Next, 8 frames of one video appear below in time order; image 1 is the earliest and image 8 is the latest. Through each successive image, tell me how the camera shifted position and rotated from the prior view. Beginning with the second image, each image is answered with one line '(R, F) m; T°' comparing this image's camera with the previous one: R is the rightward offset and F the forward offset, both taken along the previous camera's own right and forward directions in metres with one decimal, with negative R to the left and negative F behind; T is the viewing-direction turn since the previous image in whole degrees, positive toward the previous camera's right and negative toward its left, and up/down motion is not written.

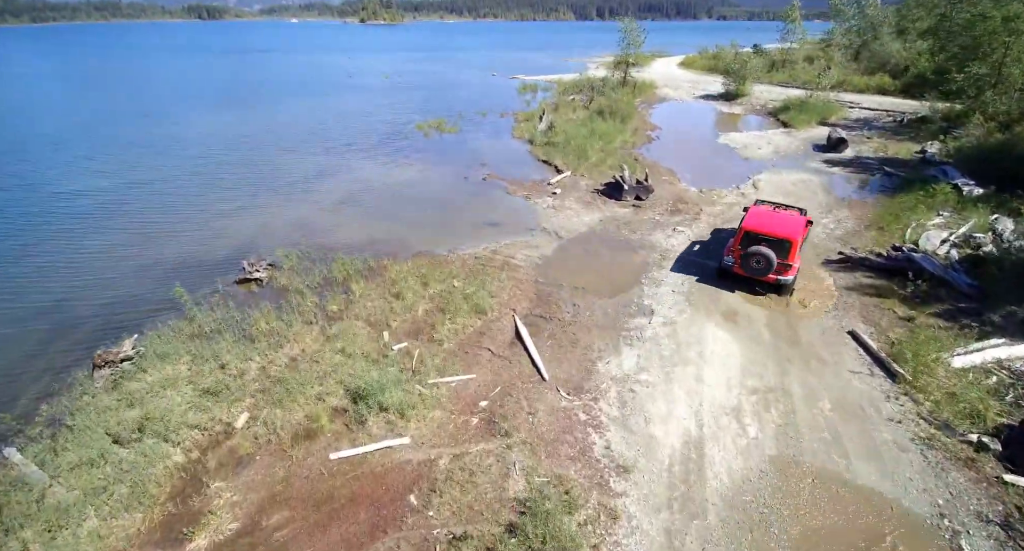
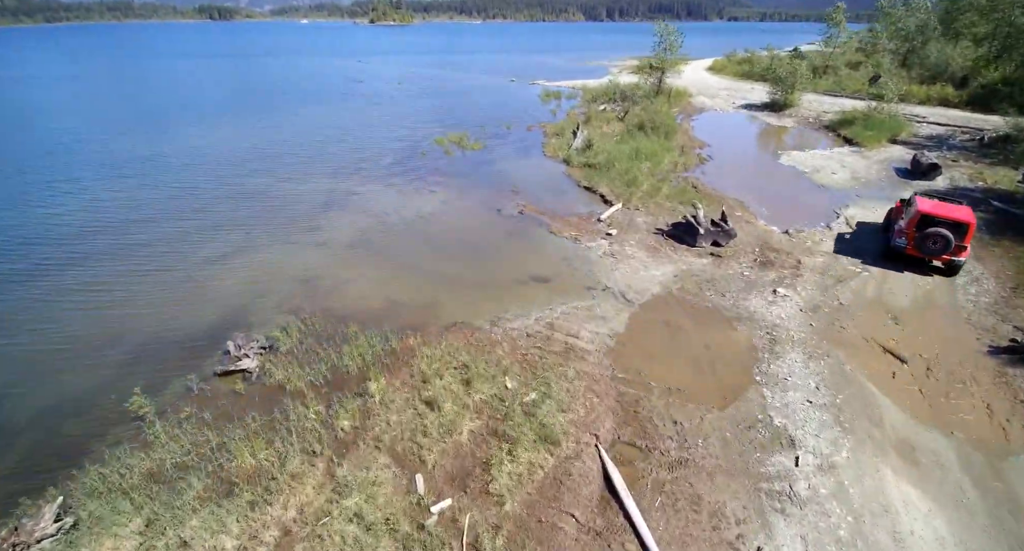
(-1.3, +3.6) m; -1°
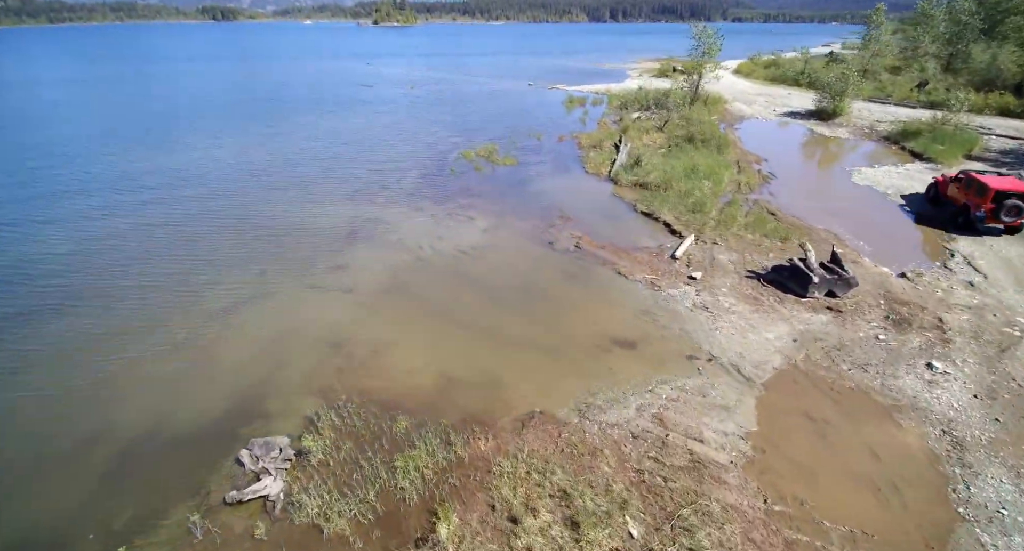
(-1.8, +2.9) m; 0°
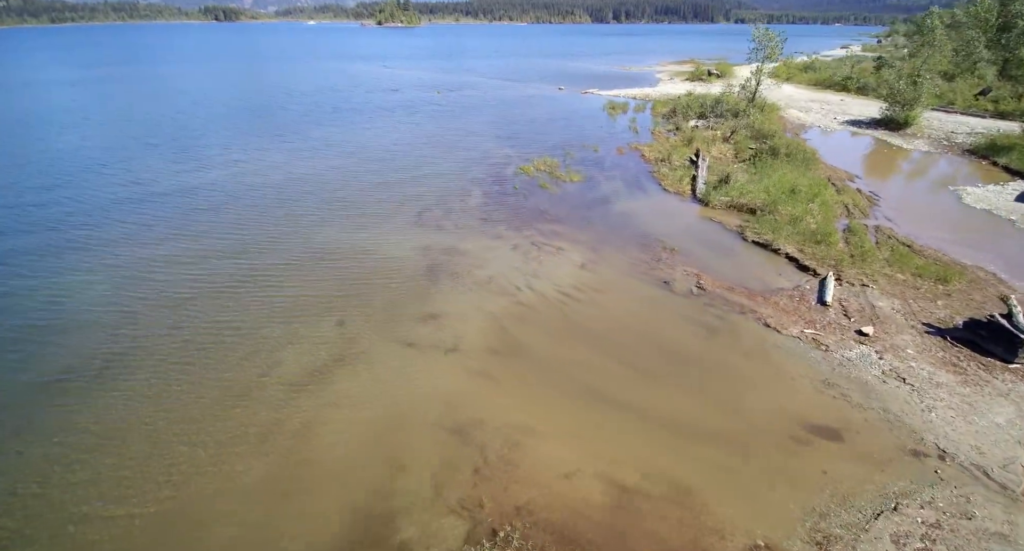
(-3.1, +2.4) m; 0°
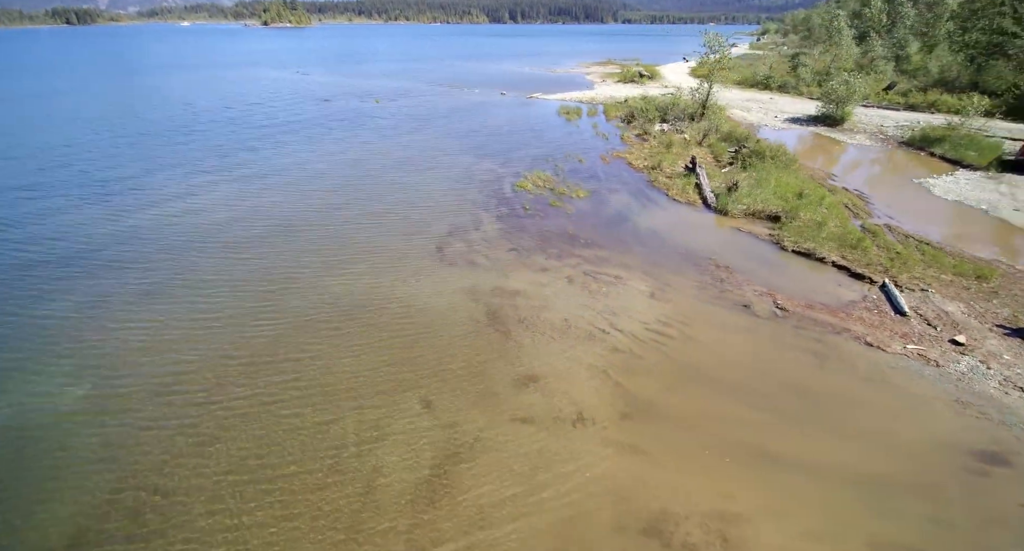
(-4.1, +1.7) m; +10°
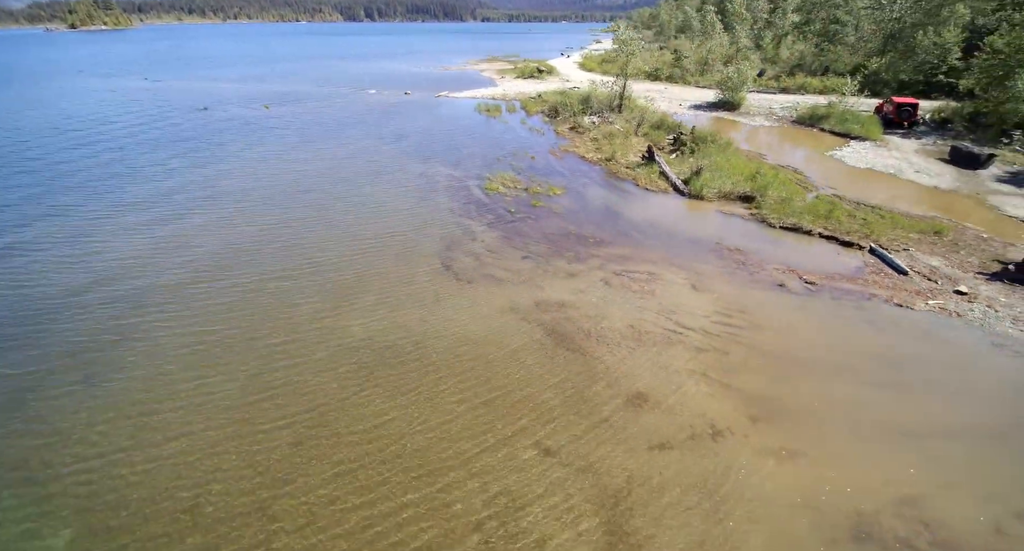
(-4.1, +1.5) m; +13°
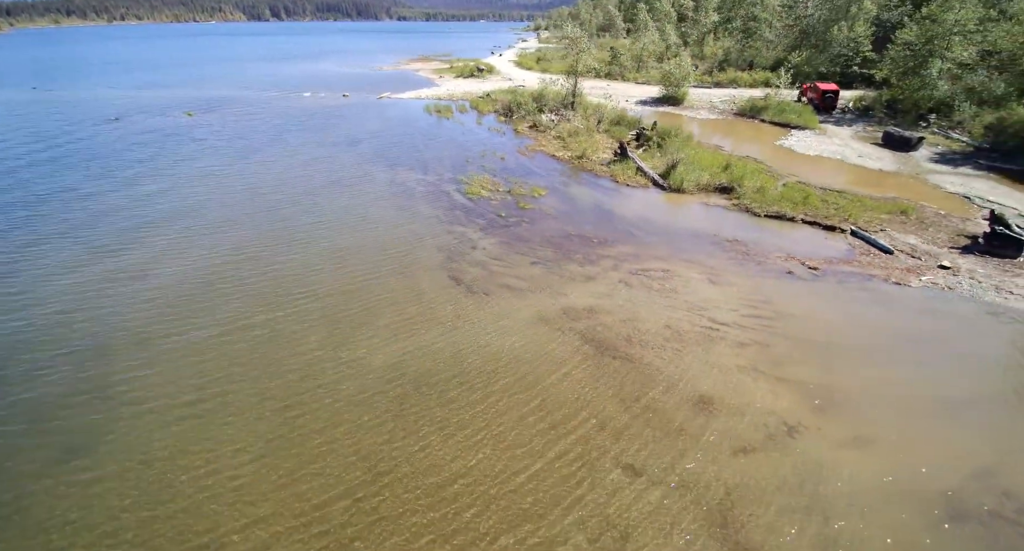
(-2.4, +0.7) m; +8°
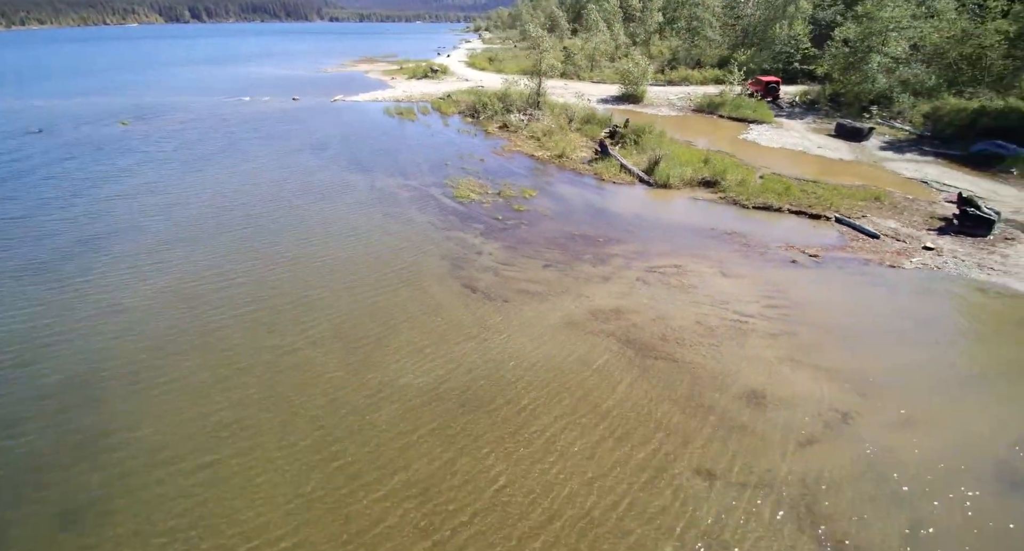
(-1.9, +0.5) m; +6°
